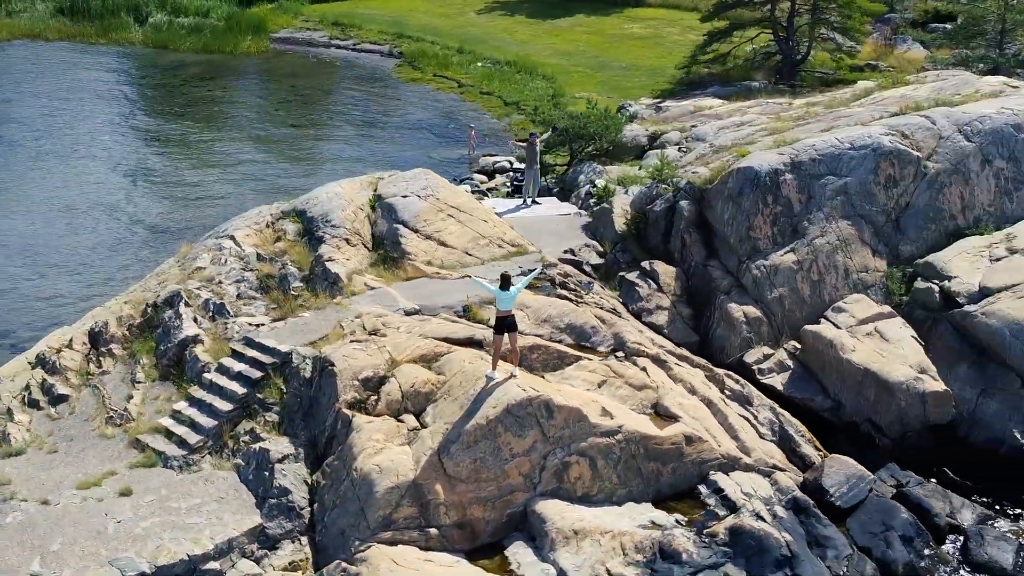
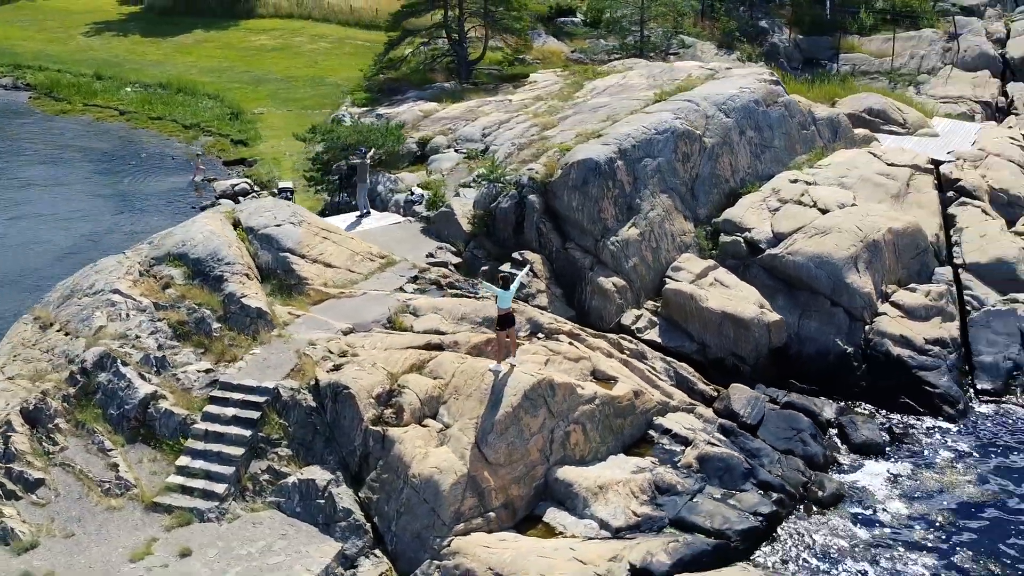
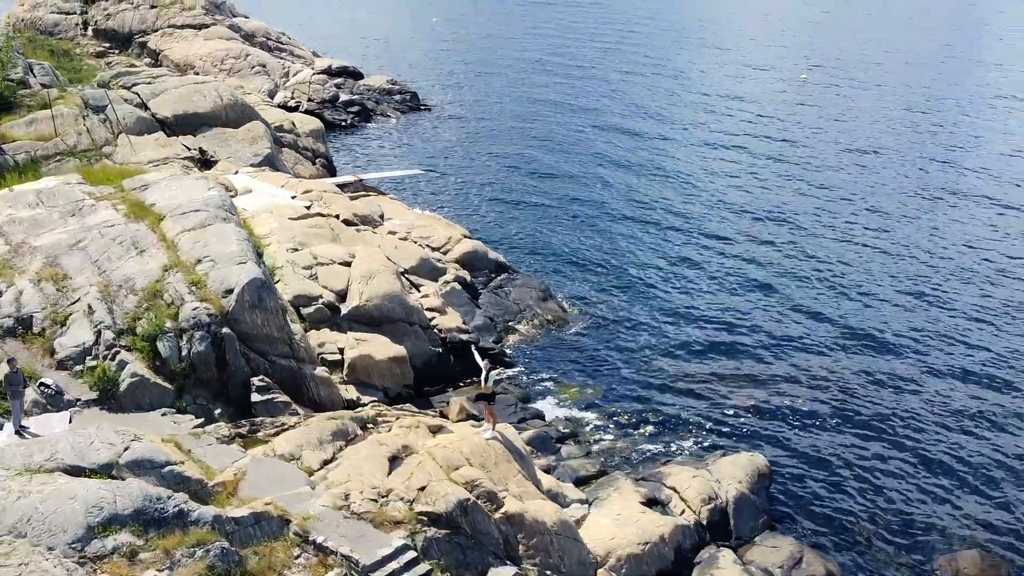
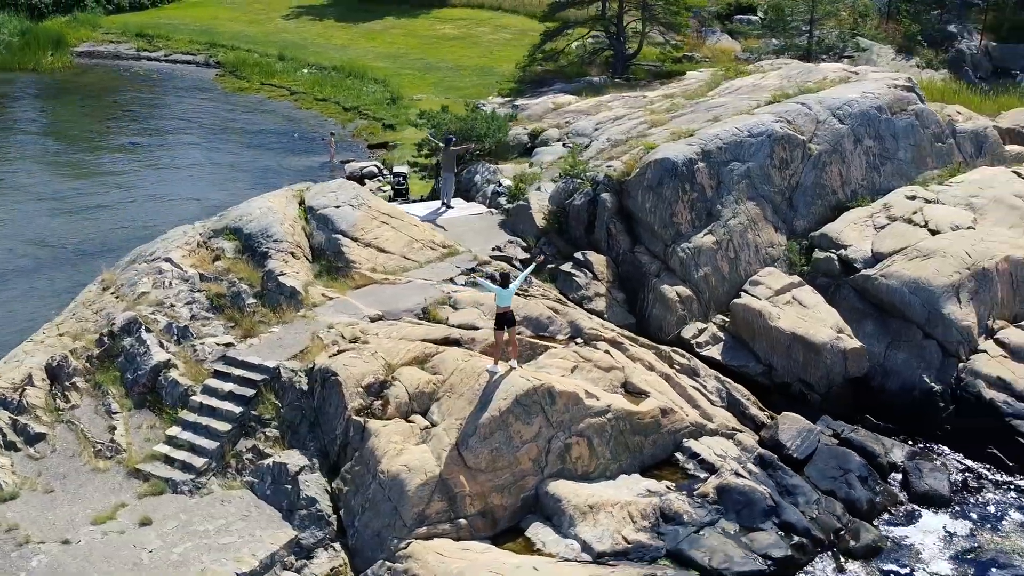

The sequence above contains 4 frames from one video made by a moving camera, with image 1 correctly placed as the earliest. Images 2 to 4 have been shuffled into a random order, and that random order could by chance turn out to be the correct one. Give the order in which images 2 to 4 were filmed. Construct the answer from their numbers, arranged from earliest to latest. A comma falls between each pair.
4, 2, 3
